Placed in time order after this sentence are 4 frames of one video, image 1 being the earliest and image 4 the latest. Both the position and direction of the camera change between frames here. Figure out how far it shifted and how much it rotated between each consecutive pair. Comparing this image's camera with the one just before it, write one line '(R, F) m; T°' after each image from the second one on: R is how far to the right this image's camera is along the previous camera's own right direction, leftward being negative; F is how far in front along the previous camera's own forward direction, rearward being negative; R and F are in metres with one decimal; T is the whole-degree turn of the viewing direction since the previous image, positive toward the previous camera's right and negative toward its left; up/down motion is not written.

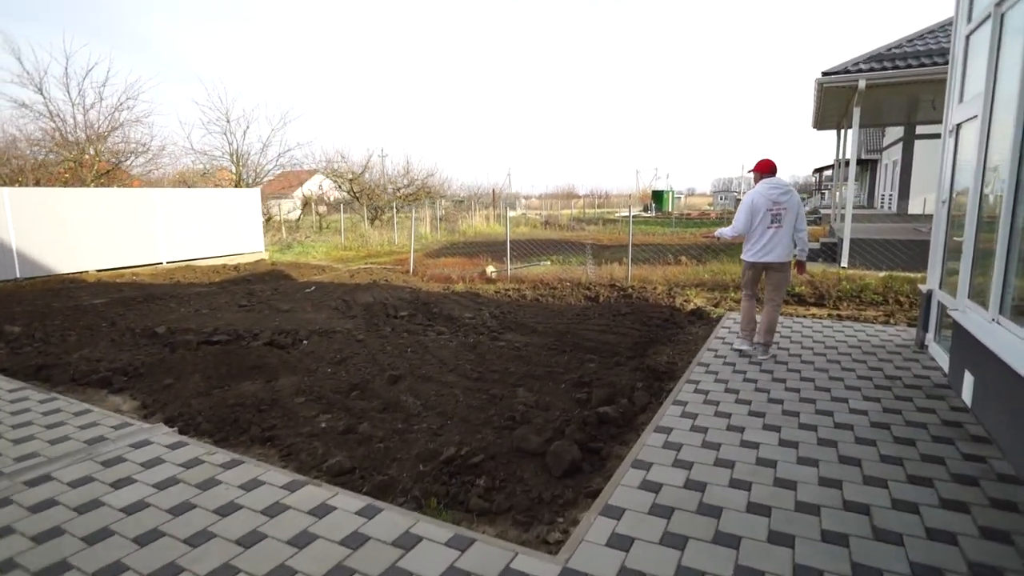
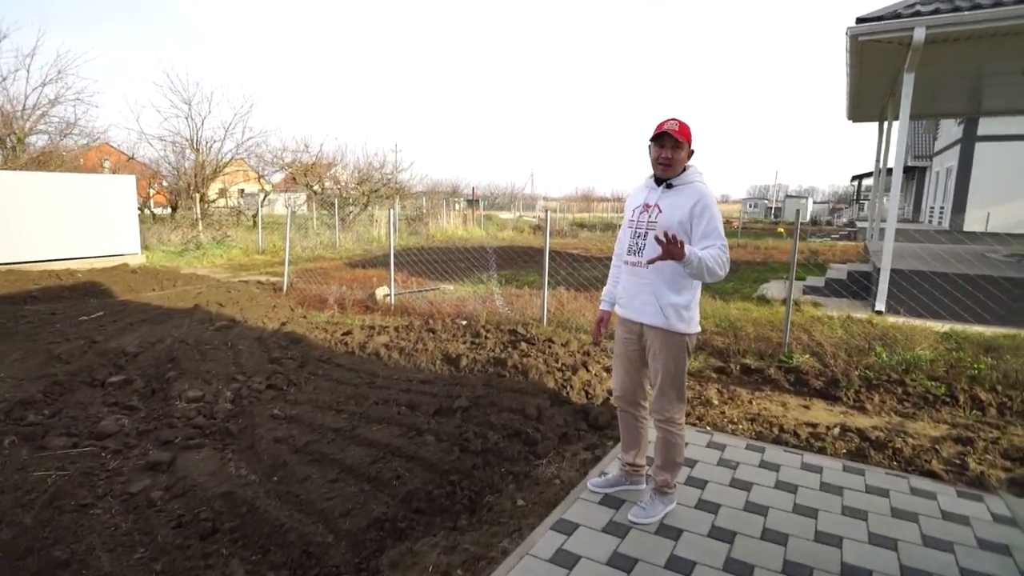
(+1.7, +2.9) m; -3°
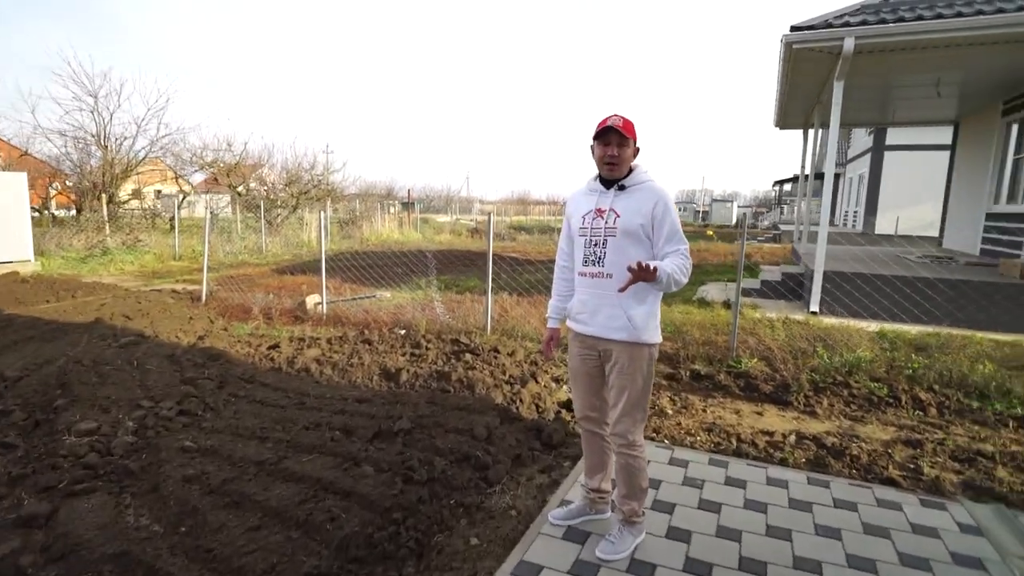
(0.0, +0.3) m; +6°
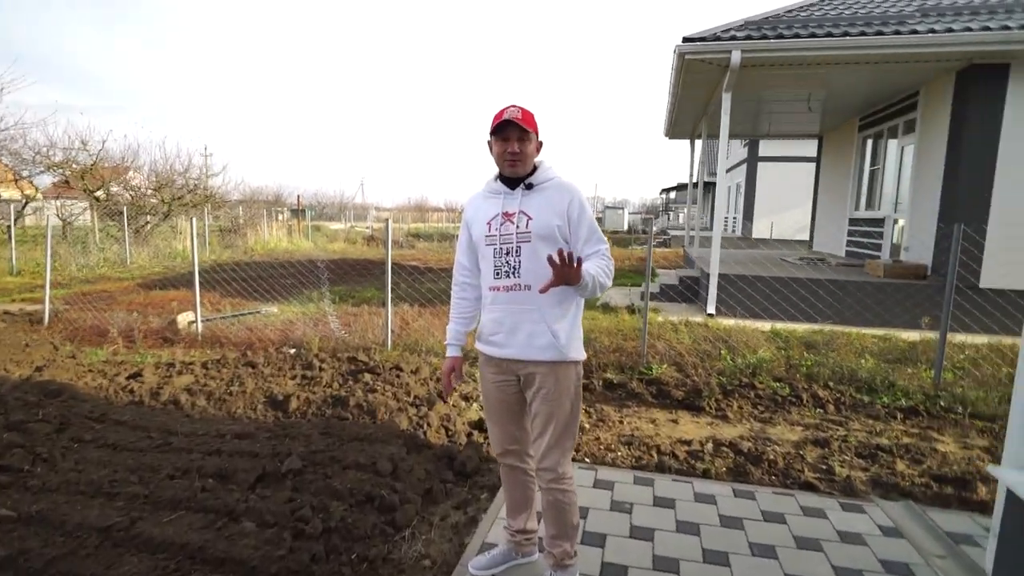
(0.0, +0.3) m; +10°
